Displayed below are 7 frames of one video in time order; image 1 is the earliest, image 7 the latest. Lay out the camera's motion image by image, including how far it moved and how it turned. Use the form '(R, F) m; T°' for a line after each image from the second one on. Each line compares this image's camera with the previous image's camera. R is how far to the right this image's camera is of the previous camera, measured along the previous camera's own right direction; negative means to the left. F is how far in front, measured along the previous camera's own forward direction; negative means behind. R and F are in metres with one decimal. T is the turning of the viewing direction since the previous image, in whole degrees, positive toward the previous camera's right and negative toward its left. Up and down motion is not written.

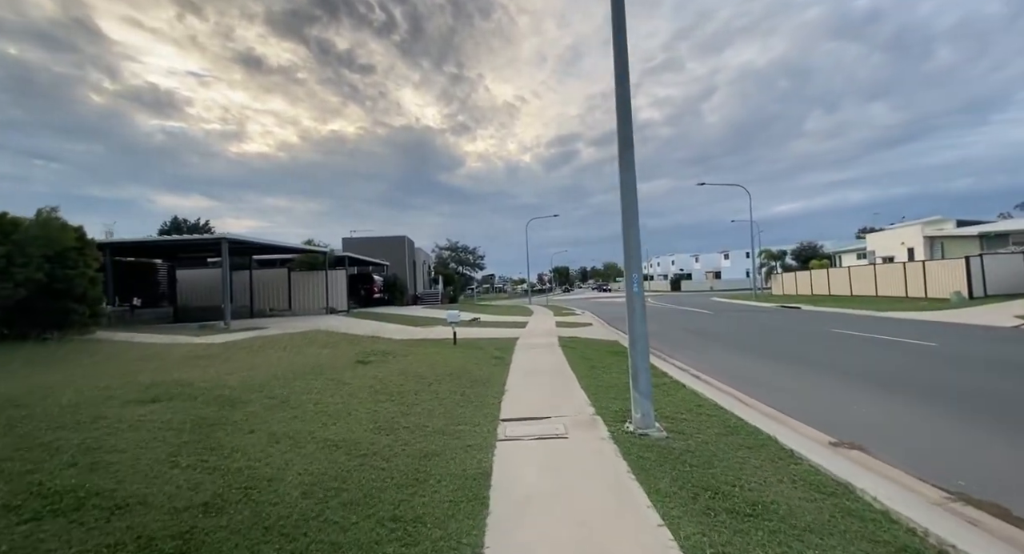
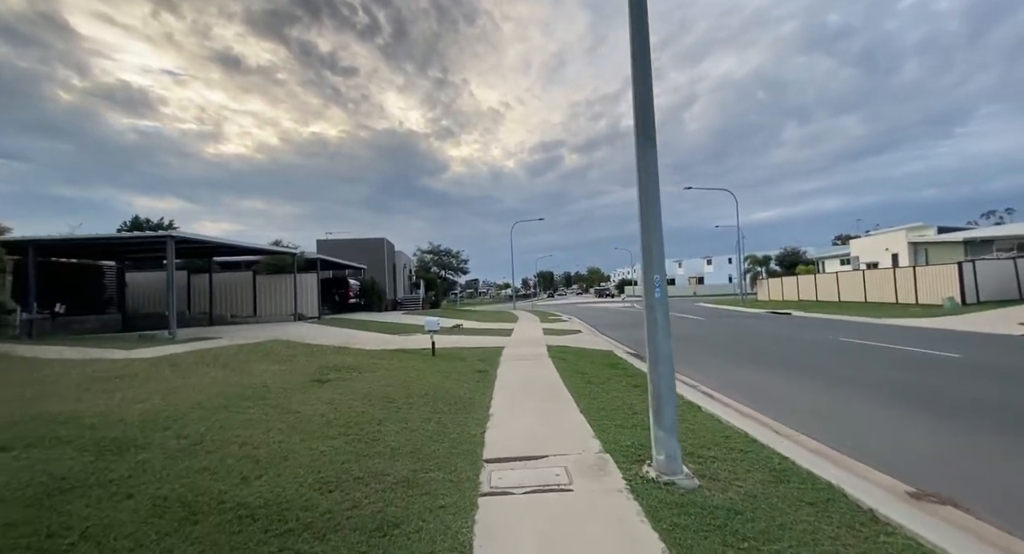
(0.0, +0.9) m; +2°
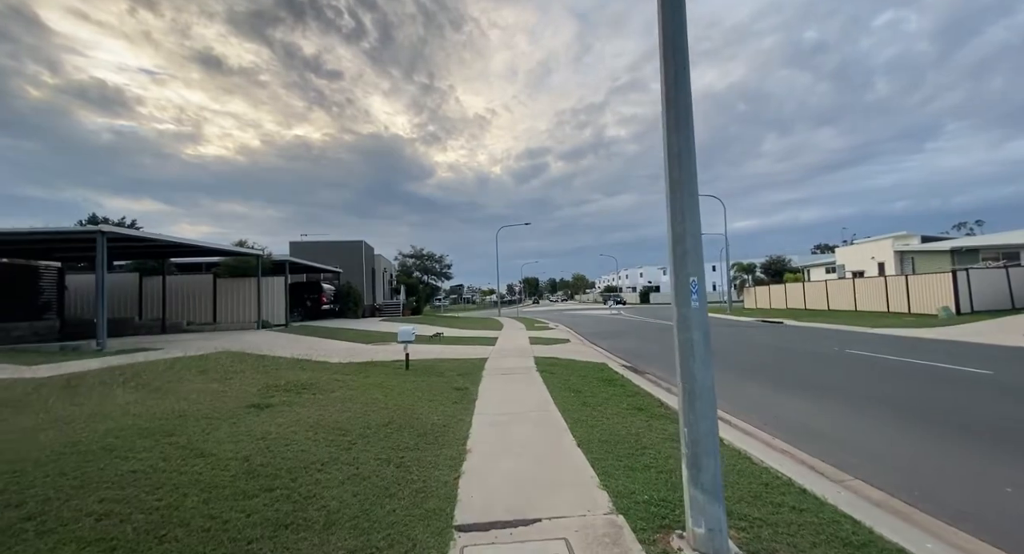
(0.0, +0.9) m; +2°
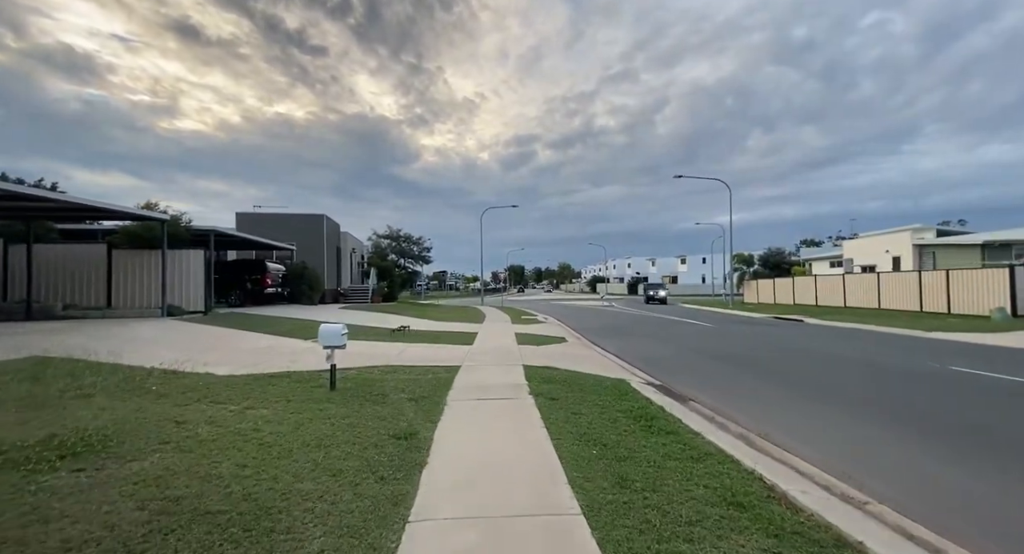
(0.0, +2.7) m; +2°
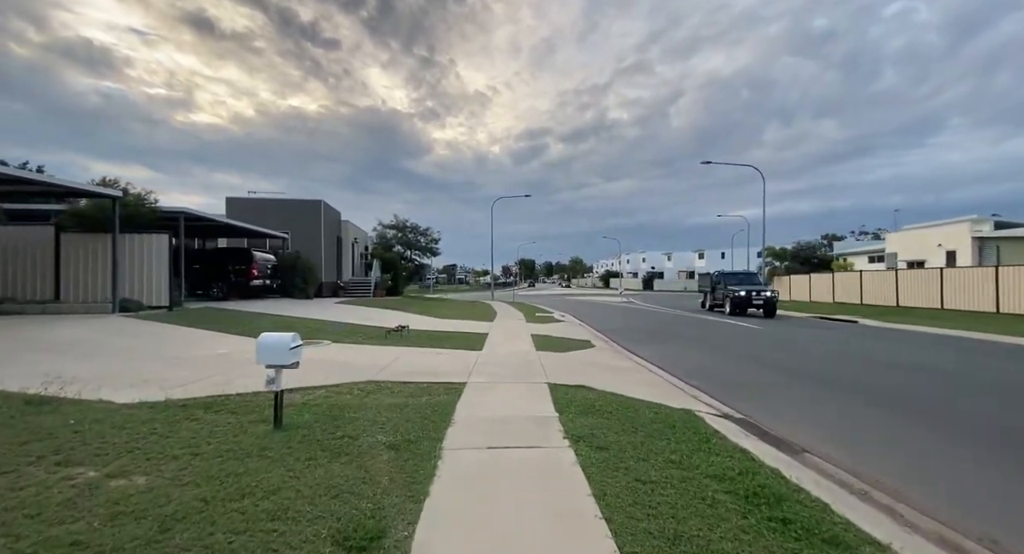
(-0.3, +0.6) m; -1°
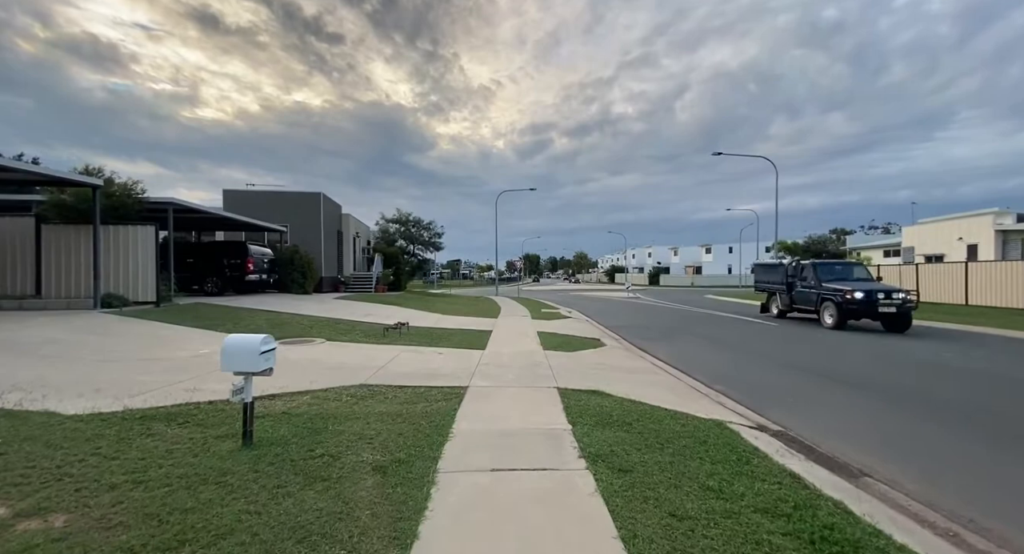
(0.0, -0.4) m; -1°
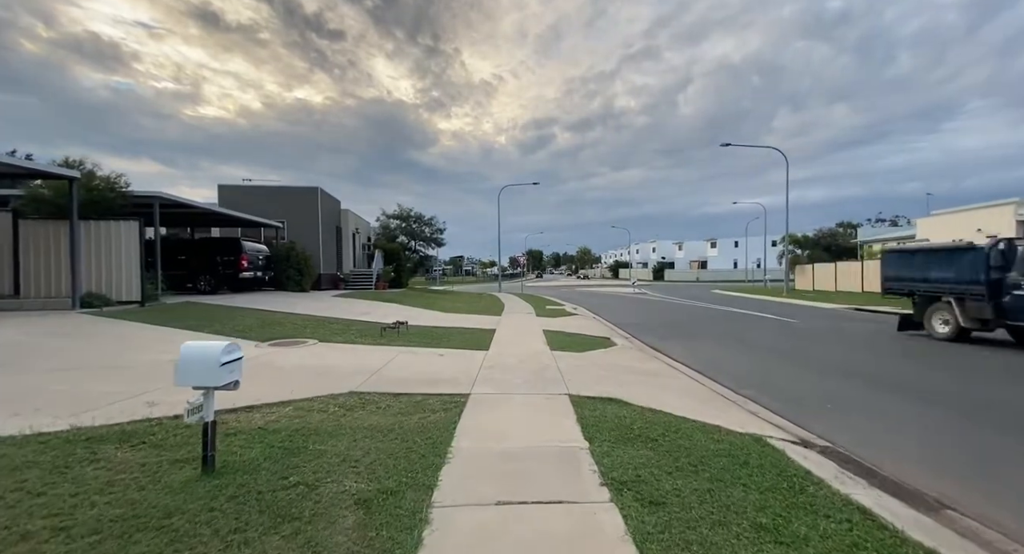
(-0.1, +1.3) m; 0°
